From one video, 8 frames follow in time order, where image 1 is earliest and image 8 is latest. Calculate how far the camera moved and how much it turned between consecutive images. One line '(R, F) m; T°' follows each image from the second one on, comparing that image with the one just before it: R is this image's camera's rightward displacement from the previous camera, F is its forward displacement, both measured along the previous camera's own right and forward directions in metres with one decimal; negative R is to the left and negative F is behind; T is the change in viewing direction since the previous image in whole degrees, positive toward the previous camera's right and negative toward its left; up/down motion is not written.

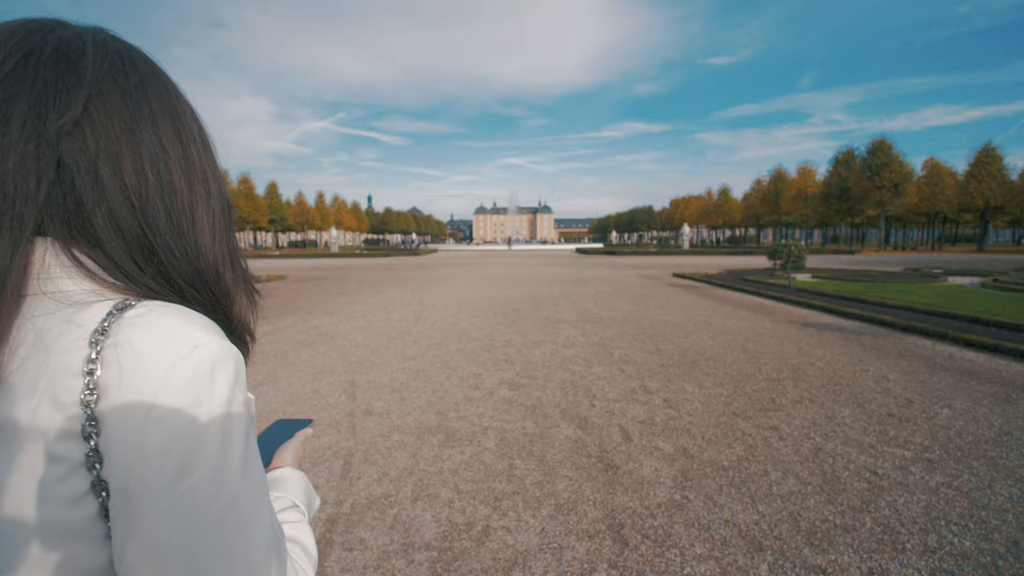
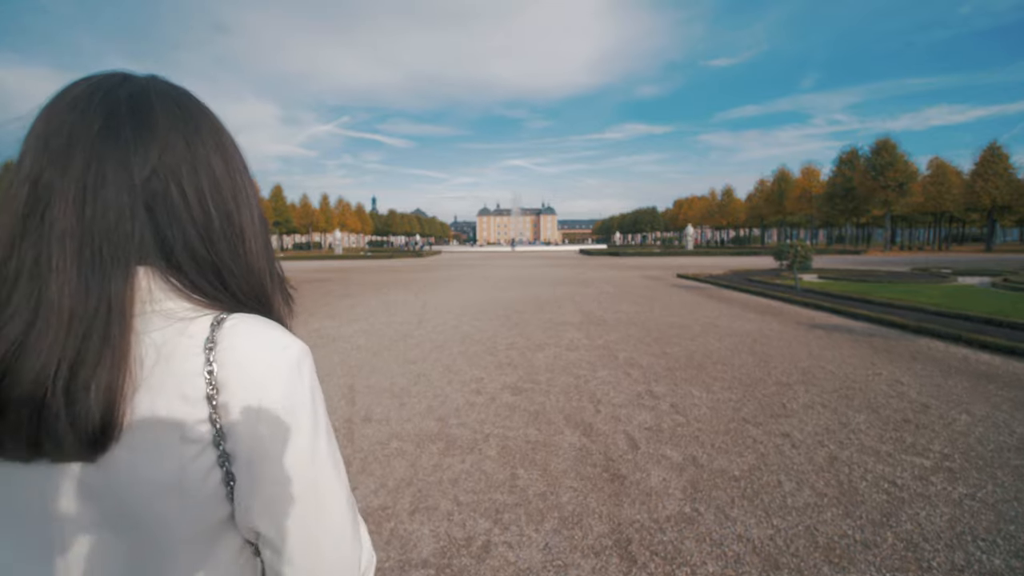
(0.0, +0.1) m; 0°
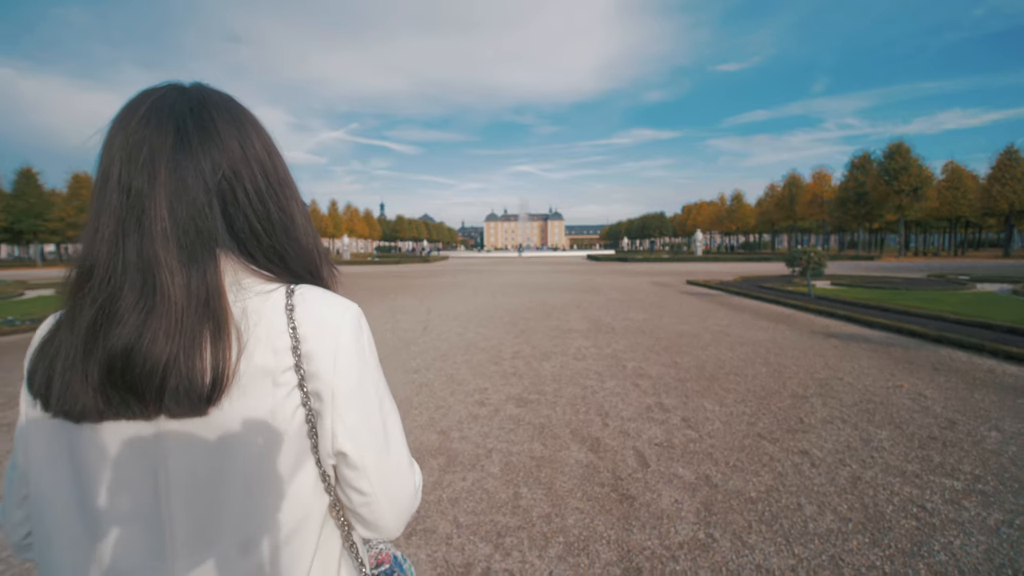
(0.0, +0.2) m; -1°
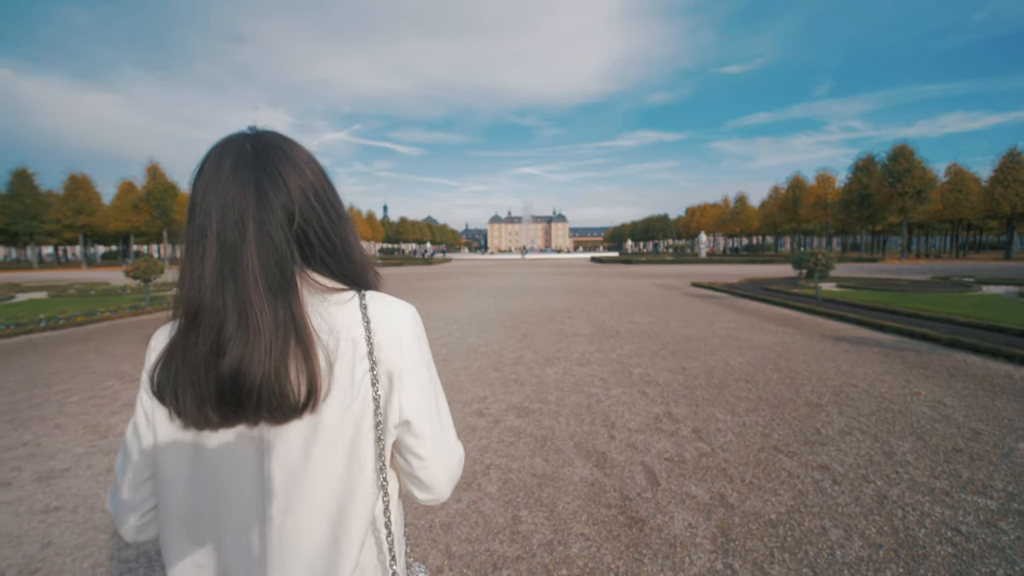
(0.0, +0.2) m; 0°
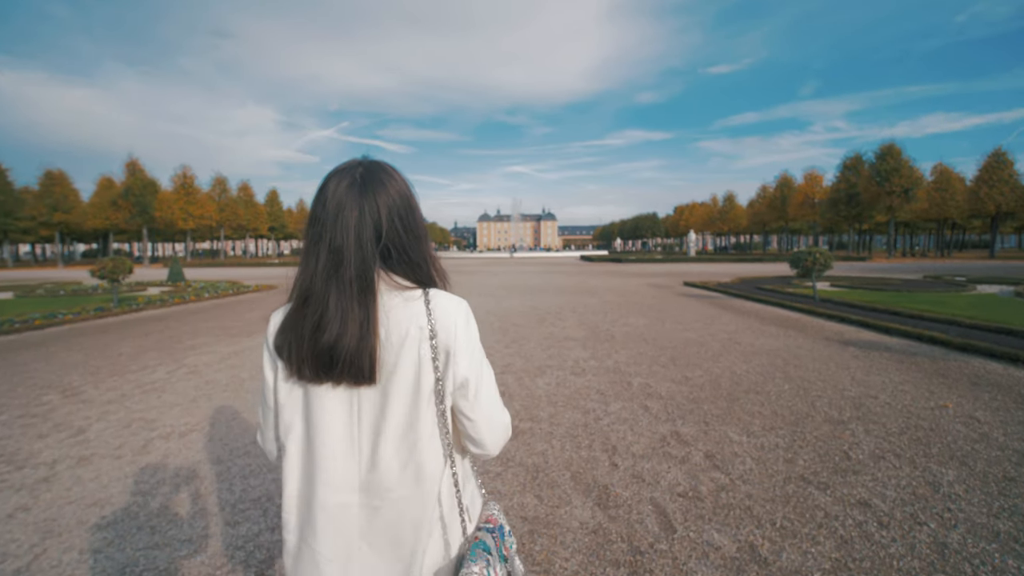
(0.0, +0.6) m; +1°
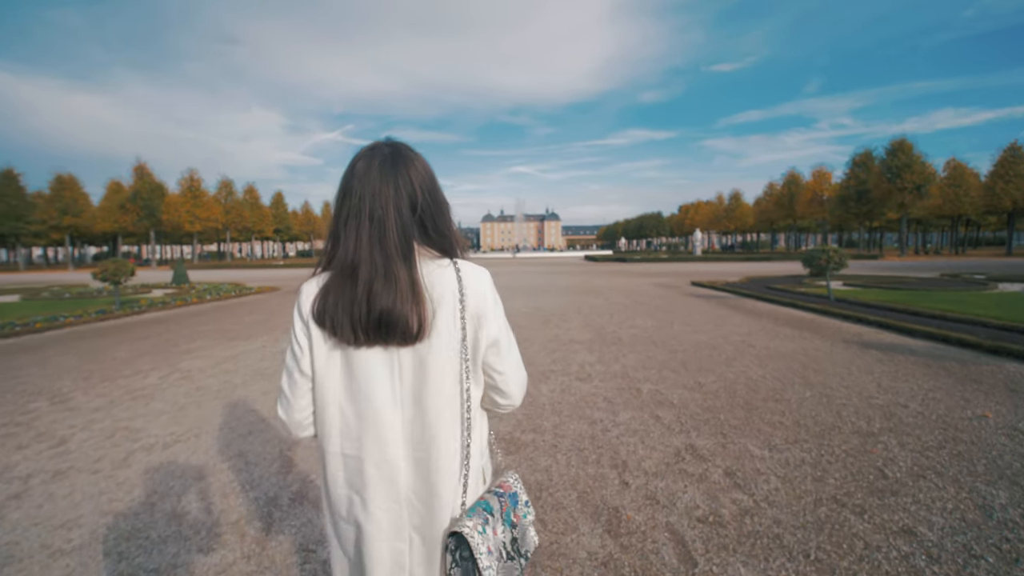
(0.0, +0.3) m; -1°
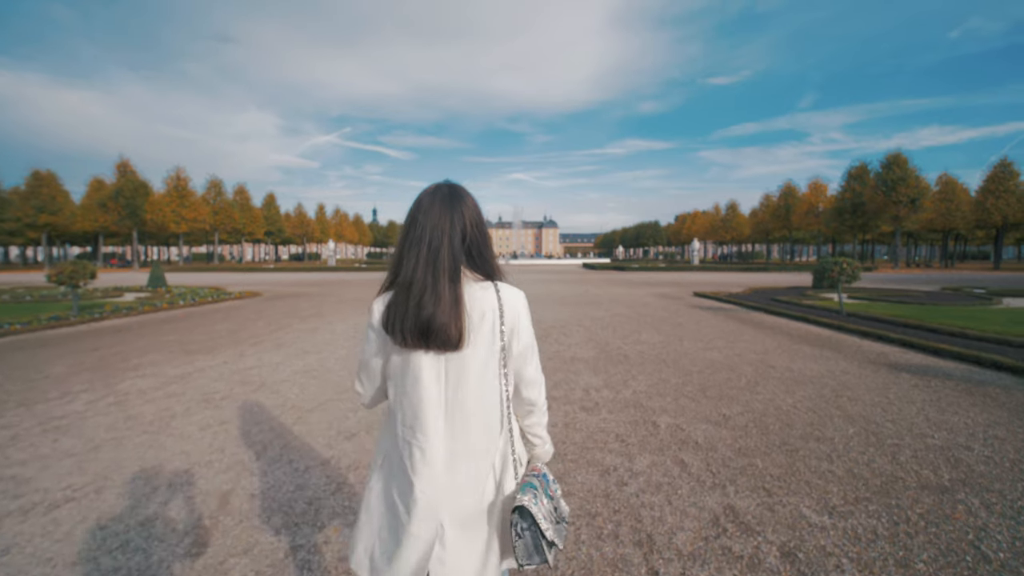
(0.0, +0.8) m; +1°
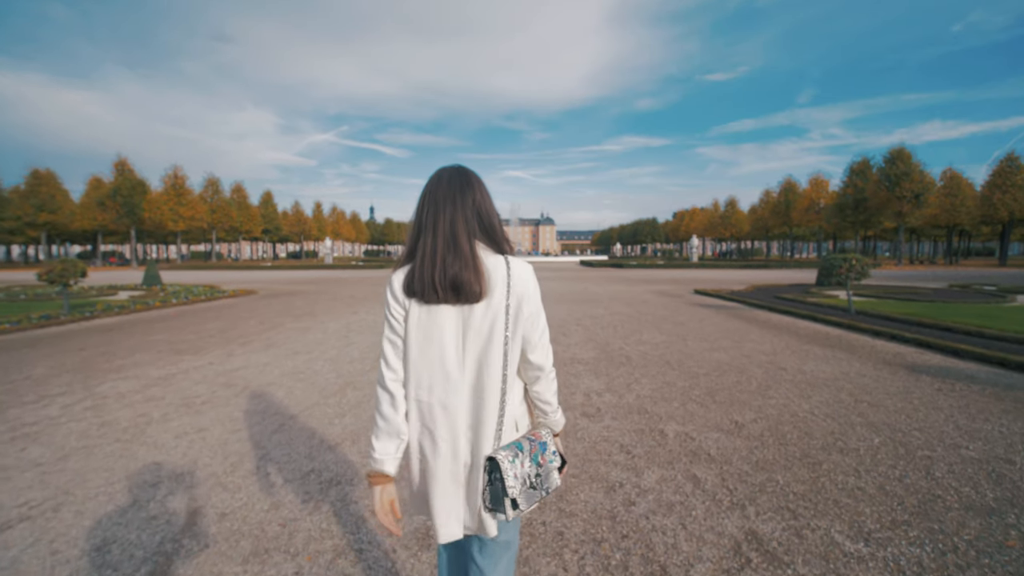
(0.0, +0.3) m; 0°
